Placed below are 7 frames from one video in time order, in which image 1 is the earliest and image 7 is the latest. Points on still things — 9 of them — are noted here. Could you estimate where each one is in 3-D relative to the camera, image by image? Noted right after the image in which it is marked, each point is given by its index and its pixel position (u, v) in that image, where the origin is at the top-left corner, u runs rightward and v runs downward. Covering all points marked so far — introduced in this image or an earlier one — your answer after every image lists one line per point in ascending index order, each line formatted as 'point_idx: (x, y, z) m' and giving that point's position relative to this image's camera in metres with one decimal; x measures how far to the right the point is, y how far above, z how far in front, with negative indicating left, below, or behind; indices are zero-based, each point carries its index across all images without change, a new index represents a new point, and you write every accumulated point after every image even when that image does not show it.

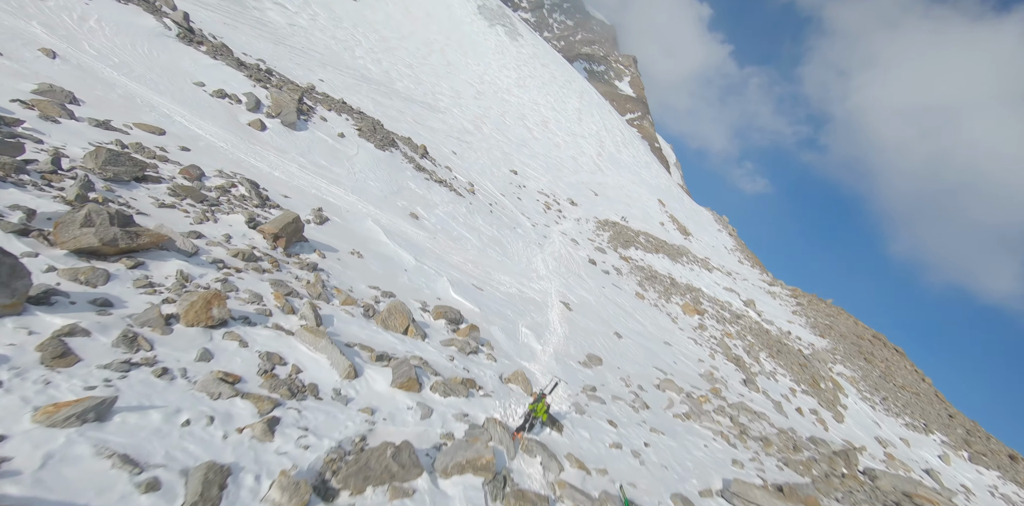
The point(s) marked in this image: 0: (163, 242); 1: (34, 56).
0: (-6.2, +0.1, +7.6) m
1: (-14.1, +5.8, +14.0) m
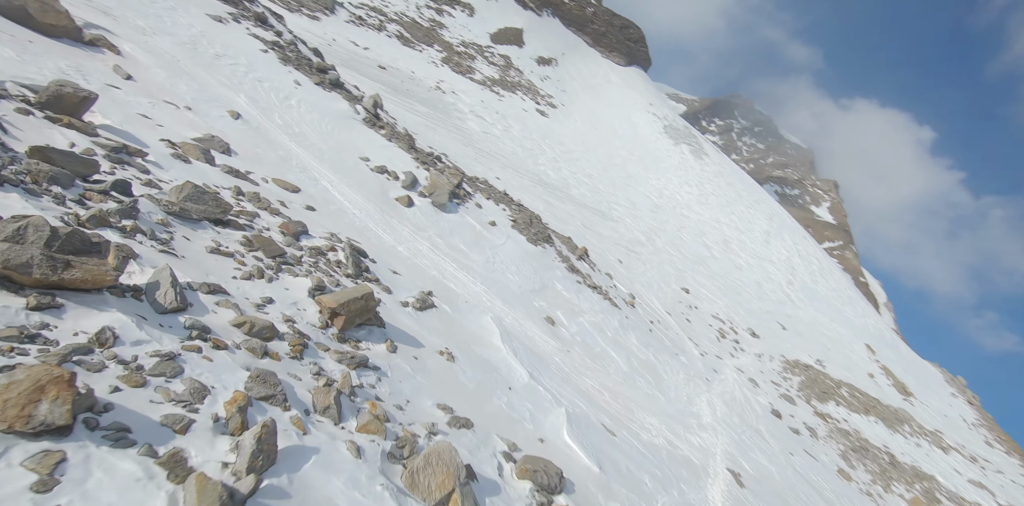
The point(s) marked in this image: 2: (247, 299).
0: (-4.9, -0.4, +5.5) m
1: (-9.3, +4.4, +15.2) m
2: (-4.1, -0.7, +7.3) m
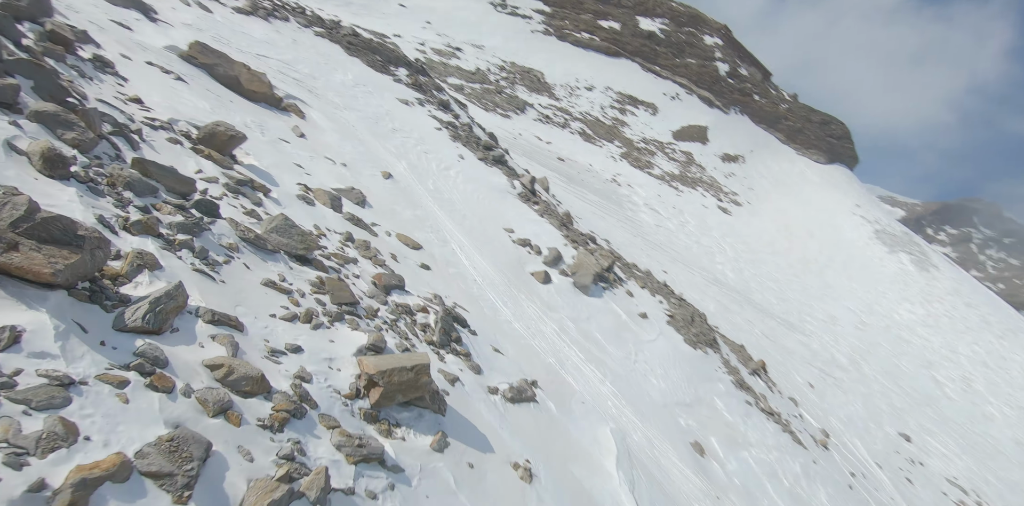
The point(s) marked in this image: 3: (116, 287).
0: (-4.4, -0.3, +4.5) m
1: (-4.7, +2.6, +15.9) m
2: (-3.1, -1.1, +5.9) m
3: (-4.4, -0.4, +5.3) m
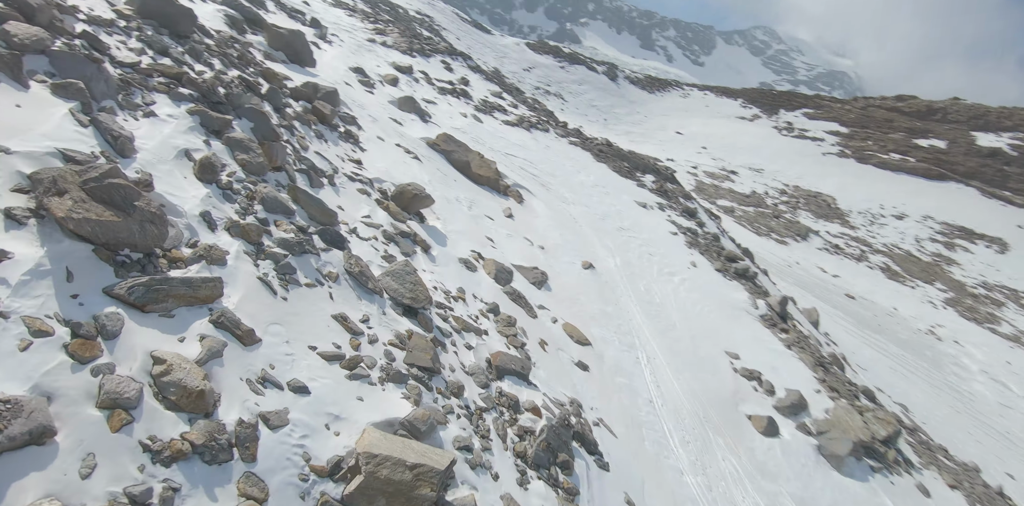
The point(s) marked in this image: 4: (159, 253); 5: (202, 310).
0: (-4.2, 0.0, +4.6) m
1: (+1.7, -0.2, +14.7) m
2: (-2.6, -1.2, +4.9) m
3: (-3.8, -0.2, +5.2) m
4: (-4.0, 0.0, +5.3) m
5: (-3.4, -0.6, +5.0) m
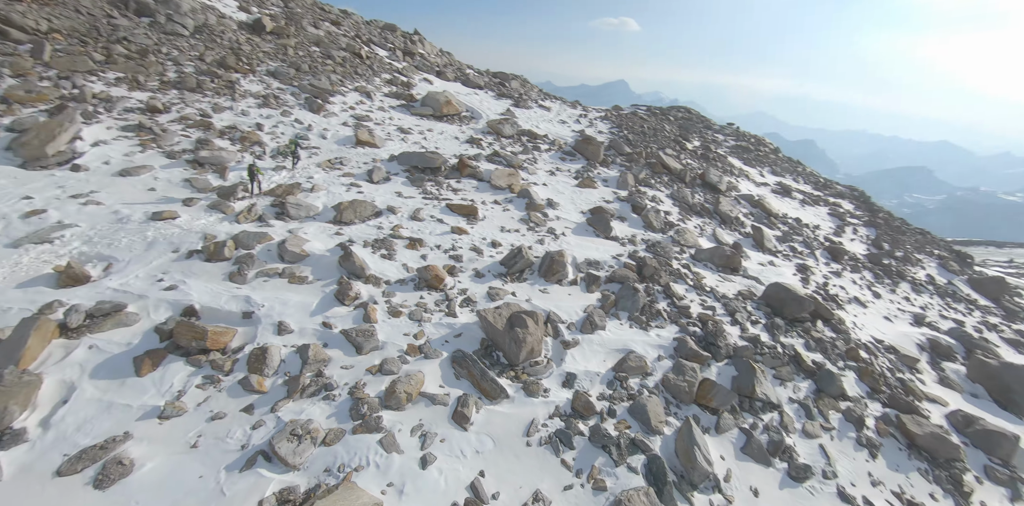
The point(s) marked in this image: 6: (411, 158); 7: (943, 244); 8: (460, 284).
0: (-0.5, -1.4, +7.8) m
1: (+7.3, -7.2, +1.3) m
2: (-1.0, -2.3, +6.1) m
3: (-0.2, -1.9, +7.4) m
4: (0.0, -1.9, +7.7) m
5: (-0.6, -2.0, +7.0) m
6: (-3.1, +2.9, +14.6) m
7: (+16.4, +0.4, +18.0) m
8: (-1.1, -0.6, +9.7) m
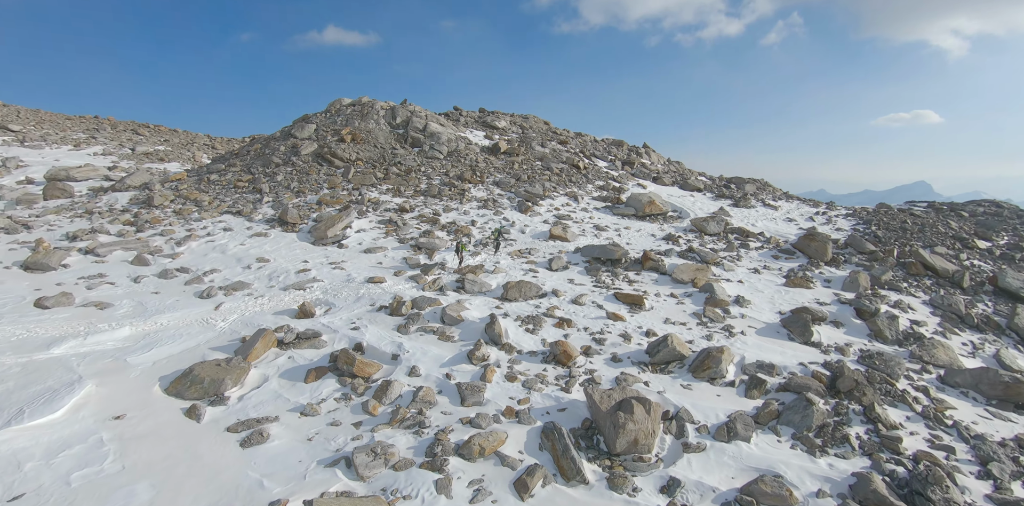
0: (+1.0, -2.5, +7.3) m
1: (+3.9, -6.6, -3.3) m
2: (-0.3, -3.0, +5.9) m
3: (+1.1, -2.9, +6.7) m
4: (+1.4, -2.9, +6.8) m
5: (+0.5, -2.9, +6.5) m
6: (+2.6, +0.1, +15.1) m
7: (+20.8, -3.4, +7.7) m
8: (+1.5, -2.2, +9.3) m
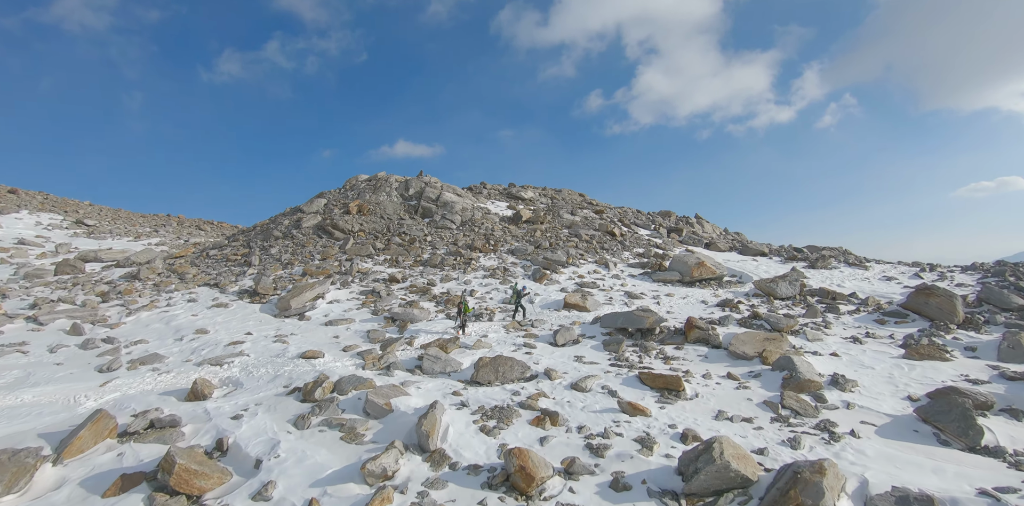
0: (-0.1, -2.5, +3.2) m
1: (+1.4, -4.4, -8.3) m
2: (-1.6, -2.8, +1.9) m
3: (-0.2, -2.8, +2.5) m
4: (+0.1, -2.8, +2.6) m
5: (-0.7, -2.8, +2.4) m
6: (+2.5, -1.5, +11.1) m
7: (+19.6, -2.9, +1.0) m
8: (+0.6, -2.6, +5.1) m
